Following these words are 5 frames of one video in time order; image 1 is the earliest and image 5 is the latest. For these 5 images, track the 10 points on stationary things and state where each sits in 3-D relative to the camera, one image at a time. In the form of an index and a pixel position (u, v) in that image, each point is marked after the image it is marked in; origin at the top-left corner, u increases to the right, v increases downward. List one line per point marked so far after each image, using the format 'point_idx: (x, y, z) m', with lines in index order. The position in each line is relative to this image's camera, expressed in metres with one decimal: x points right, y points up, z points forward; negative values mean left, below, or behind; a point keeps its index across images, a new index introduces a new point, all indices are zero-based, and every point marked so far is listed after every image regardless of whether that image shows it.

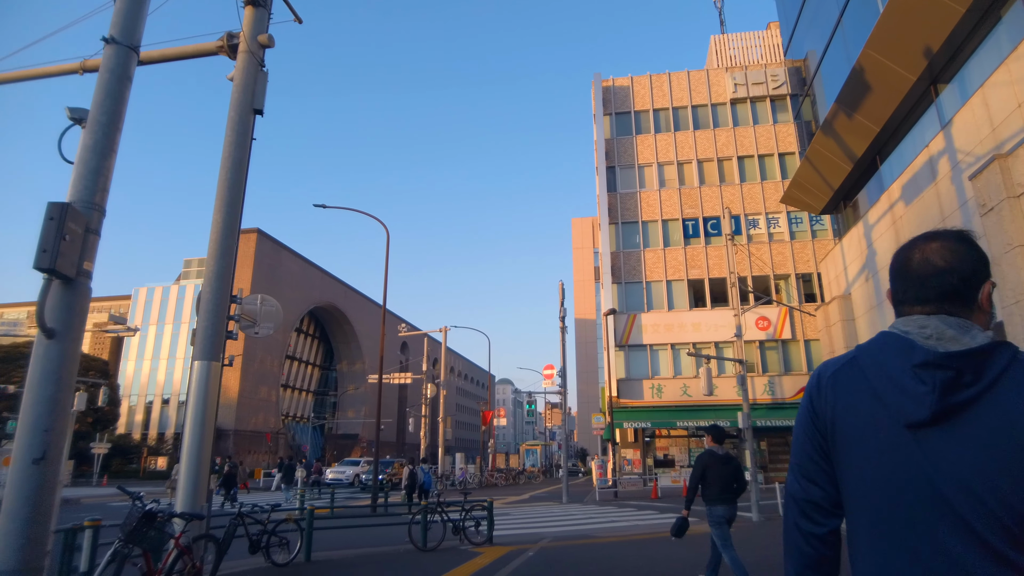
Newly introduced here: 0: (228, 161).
0: (-3.4, +1.5, +7.8) m
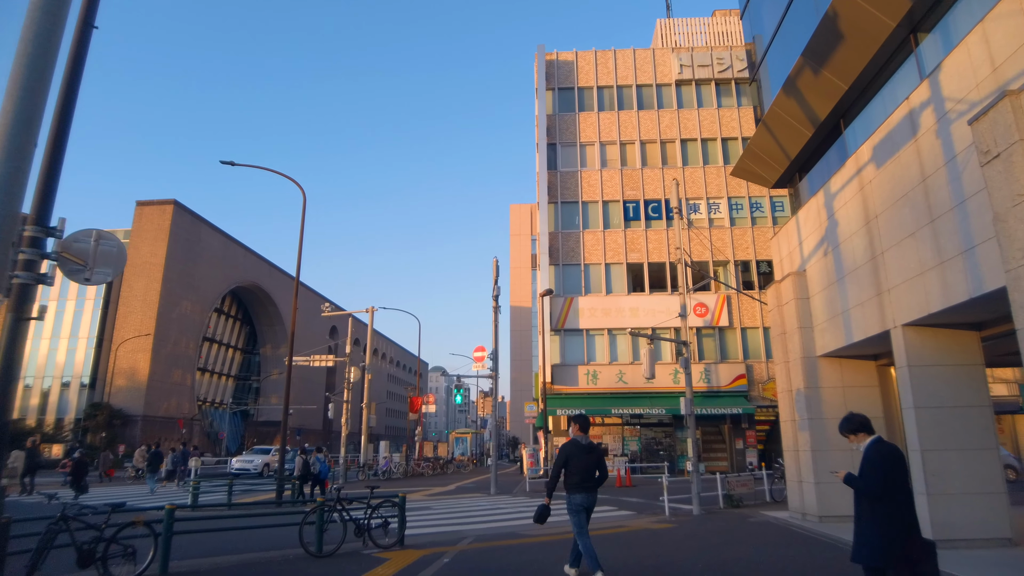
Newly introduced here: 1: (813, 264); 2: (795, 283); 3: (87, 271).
0: (-4.2, +2.2, +5.6) m
1: (+6.2, +0.5, +13.2) m
2: (+6.0, +0.1, +13.6) m
3: (-4.5, +0.2, +6.9) m
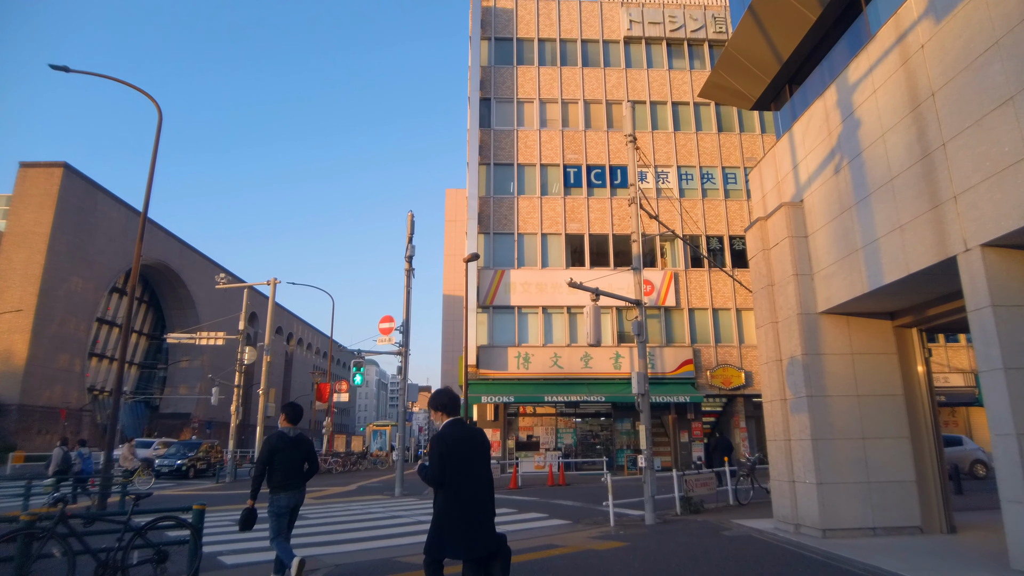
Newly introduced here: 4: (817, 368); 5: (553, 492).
0: (-4.9, +3.4, +1.3) m
1: (+4.6, +1.5, +9.8) m
2: (+4.4, +1.1, +10.2) m
3: (-5.4, +1.4, +2.5) m
4: (+4.5, -1.2, +9.5) m
5: (+1.1, -5.5, +17.3) m
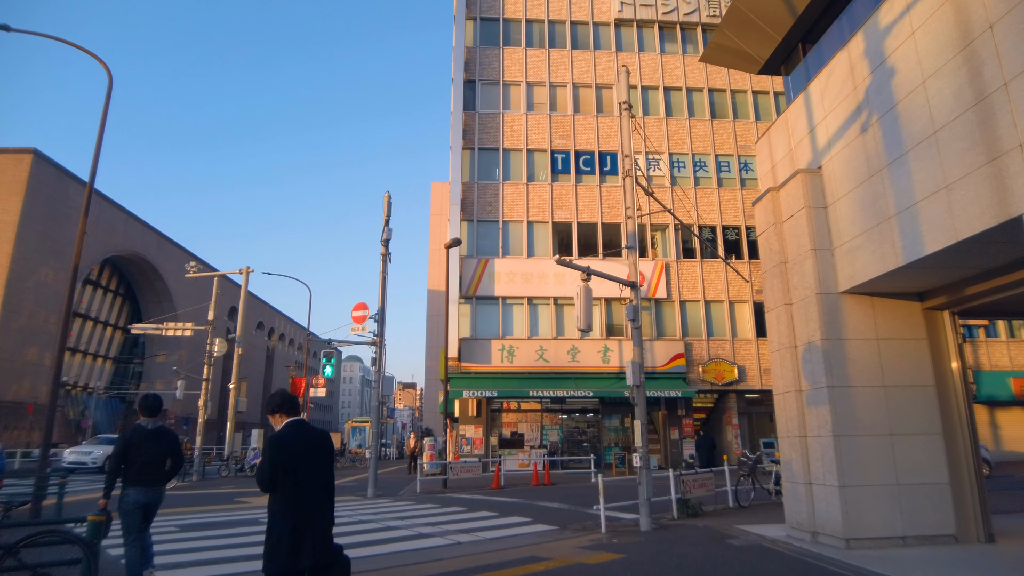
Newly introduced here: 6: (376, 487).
0: (-4.9, +3.8, -0.1) m
1: (+4.4, +1.8, +8.7) m
2: (+4.1, +1.5, +9.1) m
3: (-5.5, +1.8, +1.2) m
4: (+4.2, -0.9, +8.3) m
5: (+0.6, -5.1, +16.1) m
6: (-3.8, -5.5, +17.8) m
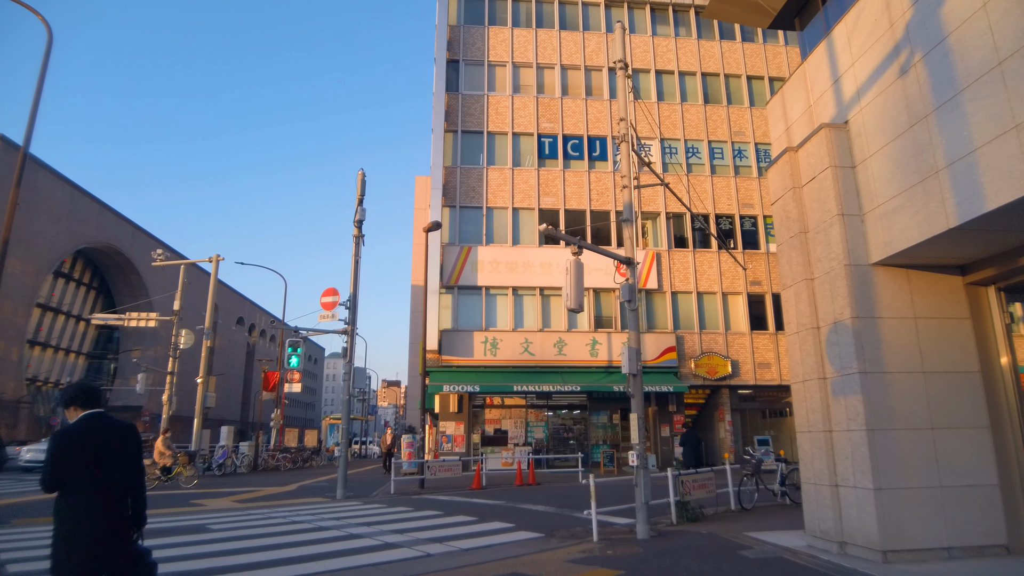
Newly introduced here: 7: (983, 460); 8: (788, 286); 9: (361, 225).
0: (-5.0, +4.2, -1.4) m
1: (+4.2, +2.1, +7.5) m
2: (+3.9, +1.8, +7.9) m
3: (-5.6, +2.1, -0.2) m
4: (+4.0, -0.5, +7.1) m
5: (+0.2, -4.7, +14.8) m
6: (-4.2, -5.1, +16.4) m
7: (+5.1, -1.8, +6.9) m
8: (+3.6, 0.0, +8.3) m
9: (-3.9, +1.6, +16.8) m
